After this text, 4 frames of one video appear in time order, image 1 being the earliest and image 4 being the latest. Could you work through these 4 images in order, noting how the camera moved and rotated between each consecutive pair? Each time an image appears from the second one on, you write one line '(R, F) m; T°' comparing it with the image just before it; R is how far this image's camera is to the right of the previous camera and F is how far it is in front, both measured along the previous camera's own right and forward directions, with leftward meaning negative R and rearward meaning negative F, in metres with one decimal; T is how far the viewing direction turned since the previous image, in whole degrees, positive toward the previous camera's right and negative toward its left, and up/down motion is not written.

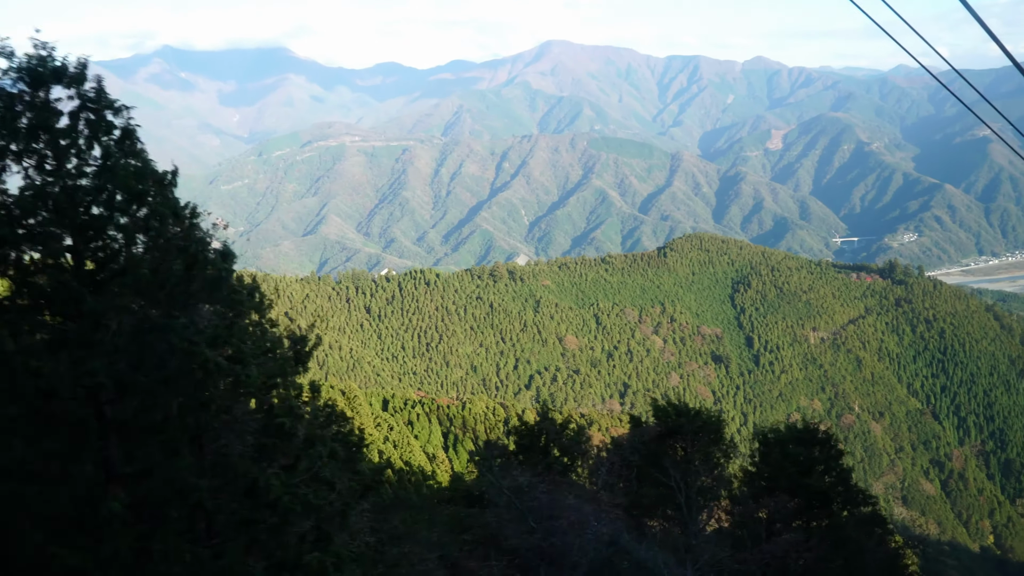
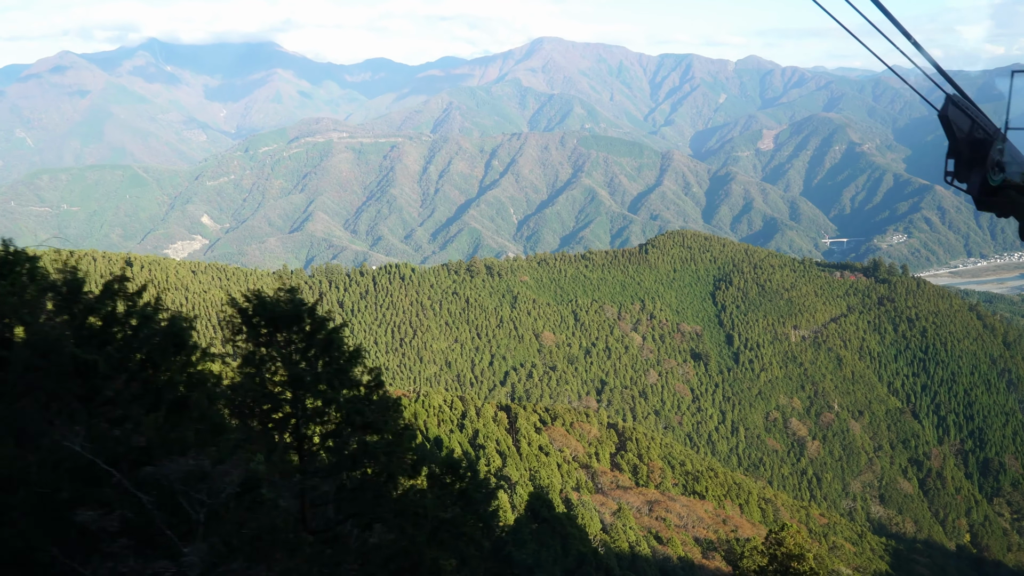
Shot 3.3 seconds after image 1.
(+6.6, +4.7) m; +1°
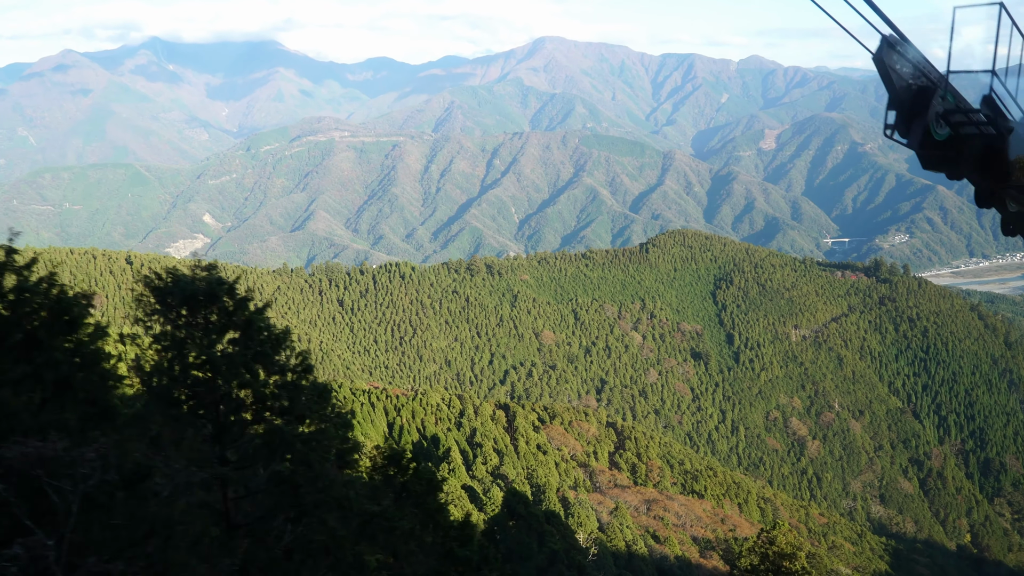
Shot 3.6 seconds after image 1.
(+0.6, +0.3) m; 0°
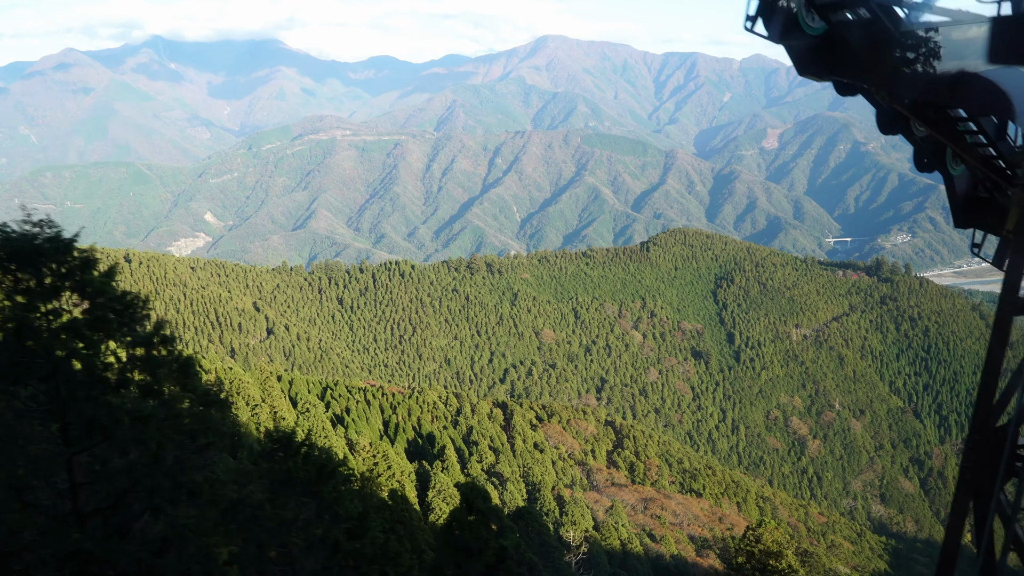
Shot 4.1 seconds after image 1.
(+0.9, +0.5) m; 0°
